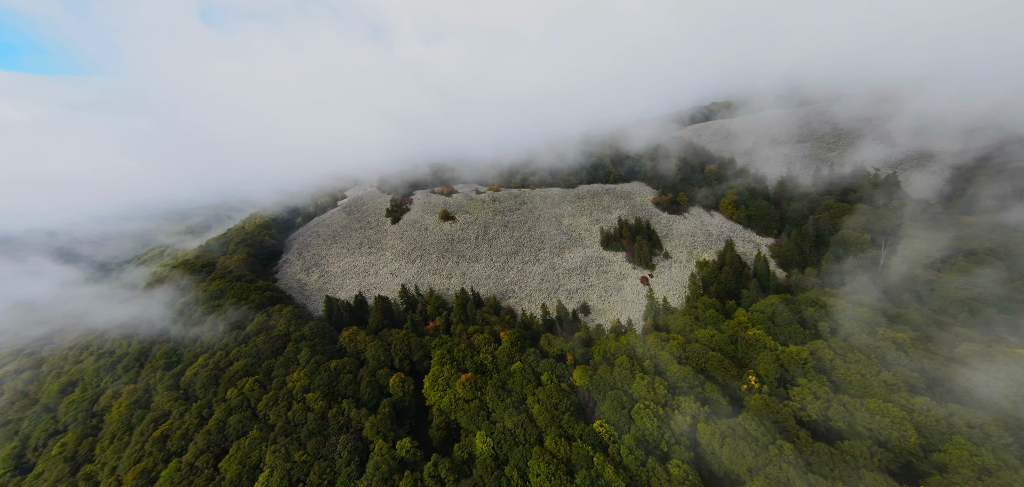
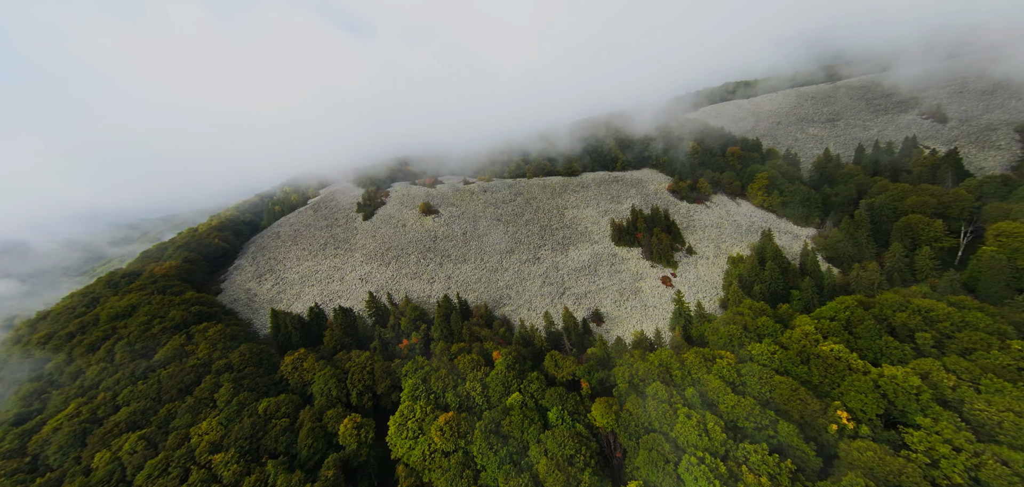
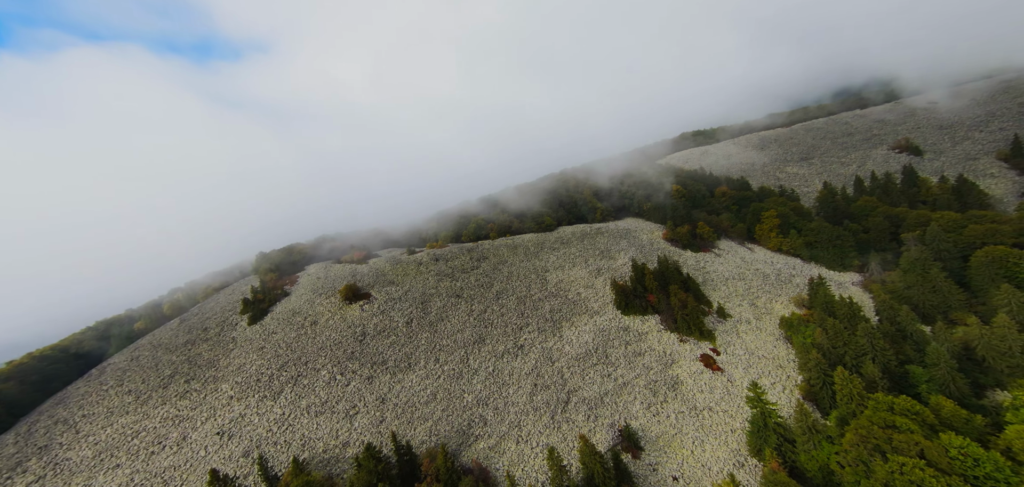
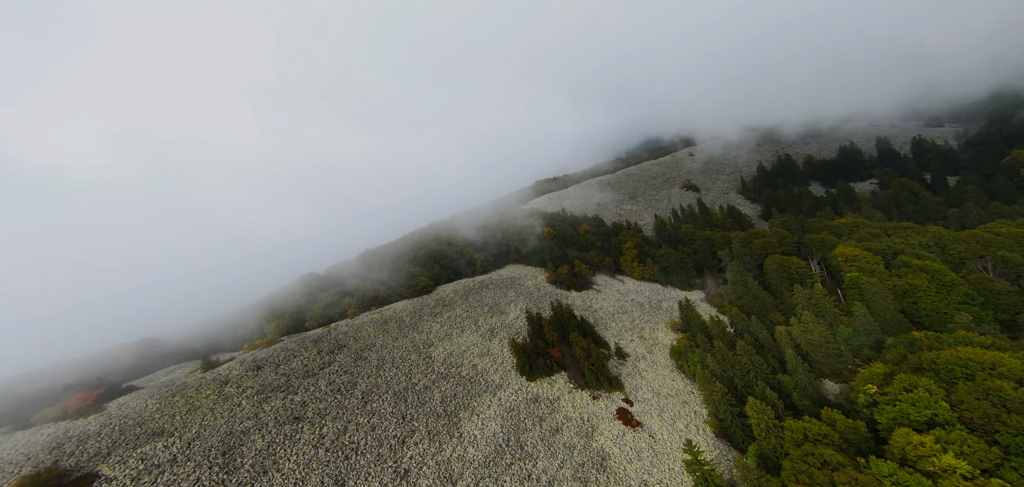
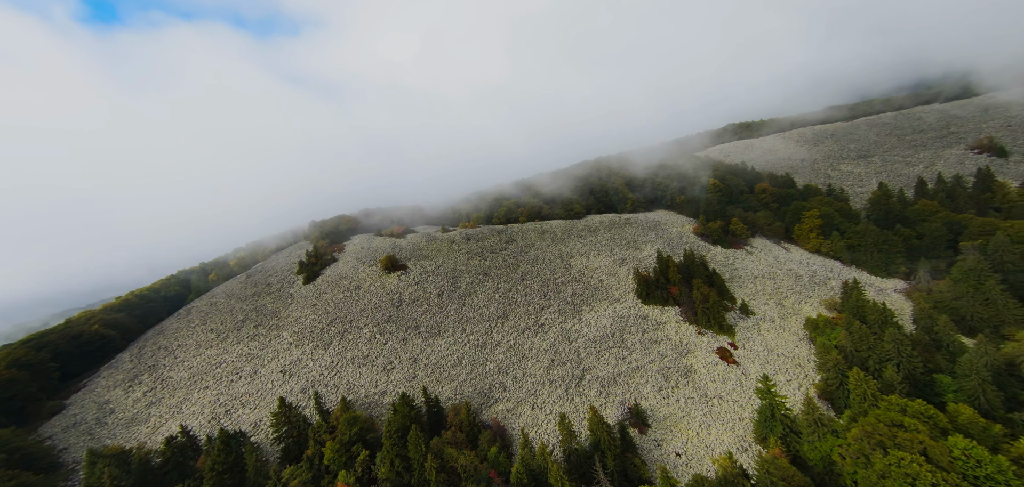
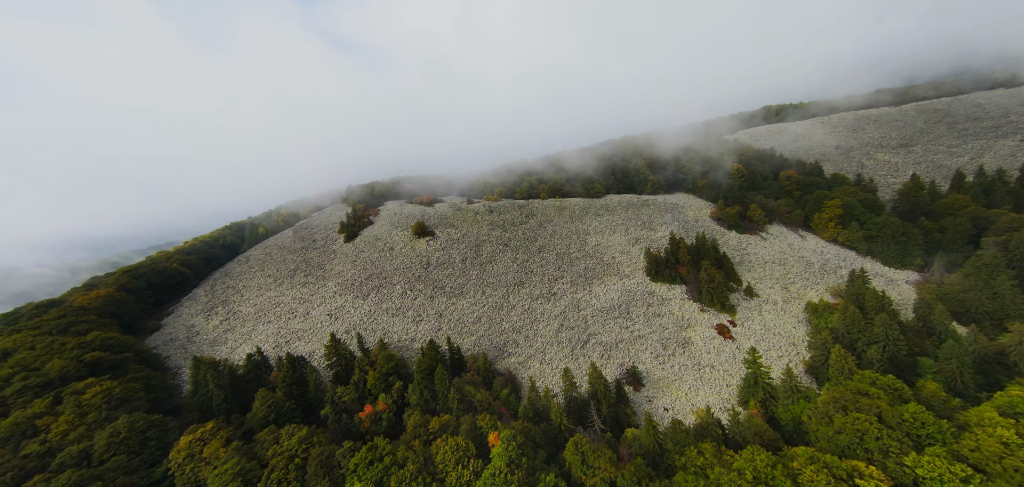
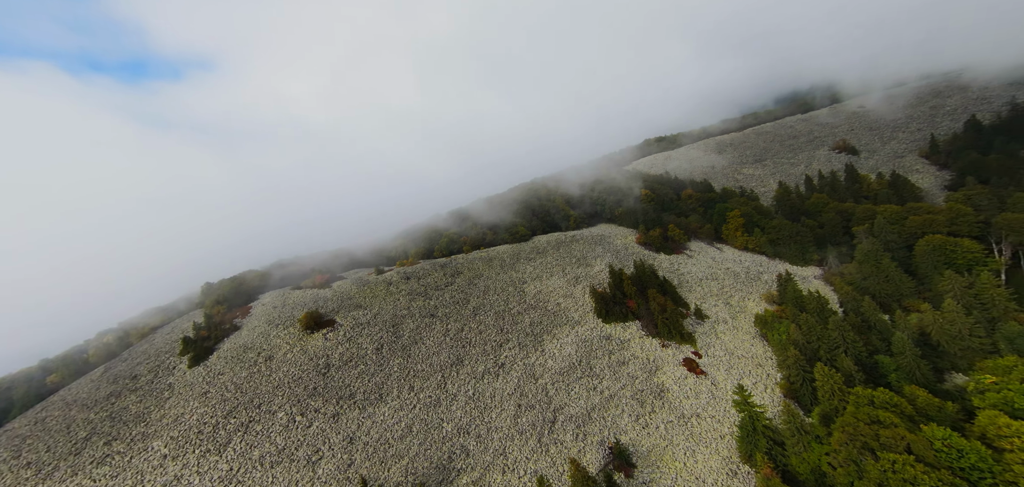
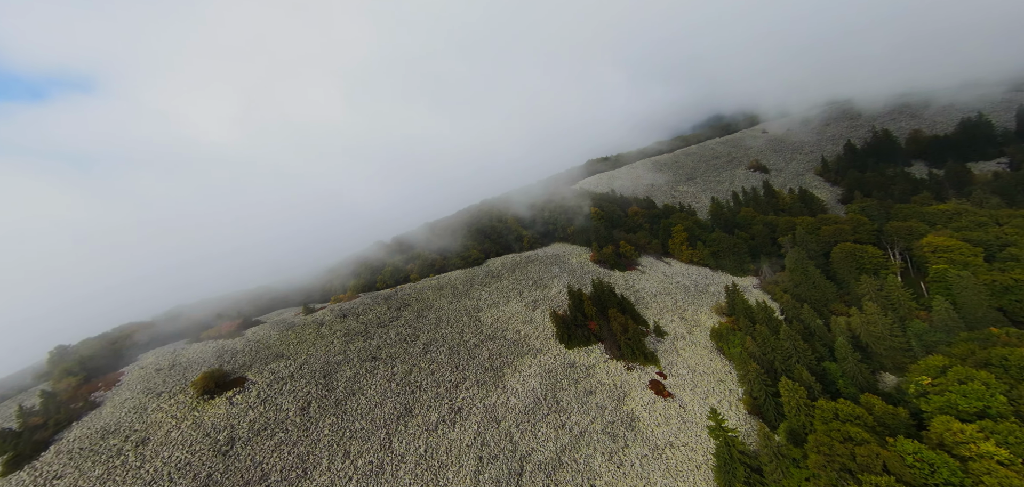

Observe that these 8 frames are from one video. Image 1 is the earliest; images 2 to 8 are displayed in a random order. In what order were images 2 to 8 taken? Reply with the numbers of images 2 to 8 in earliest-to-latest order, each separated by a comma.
2, 6, 5, 3, 7, 8, 4
